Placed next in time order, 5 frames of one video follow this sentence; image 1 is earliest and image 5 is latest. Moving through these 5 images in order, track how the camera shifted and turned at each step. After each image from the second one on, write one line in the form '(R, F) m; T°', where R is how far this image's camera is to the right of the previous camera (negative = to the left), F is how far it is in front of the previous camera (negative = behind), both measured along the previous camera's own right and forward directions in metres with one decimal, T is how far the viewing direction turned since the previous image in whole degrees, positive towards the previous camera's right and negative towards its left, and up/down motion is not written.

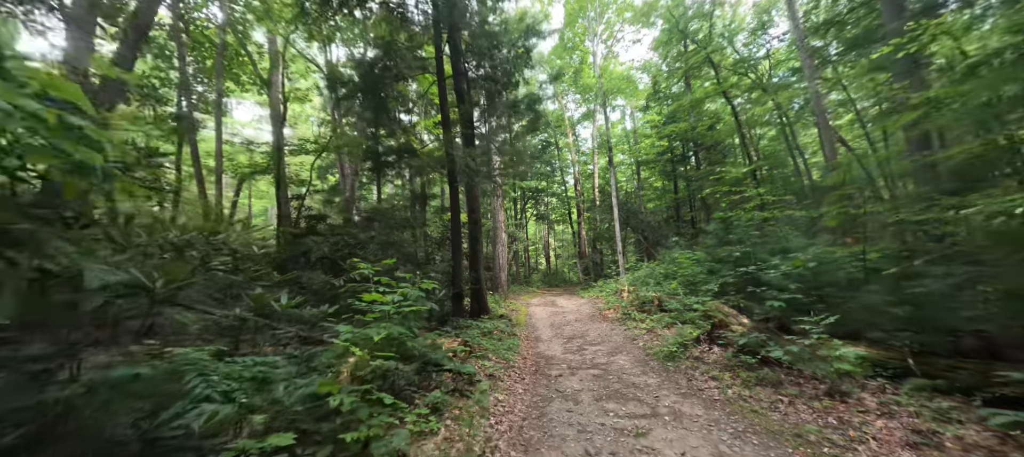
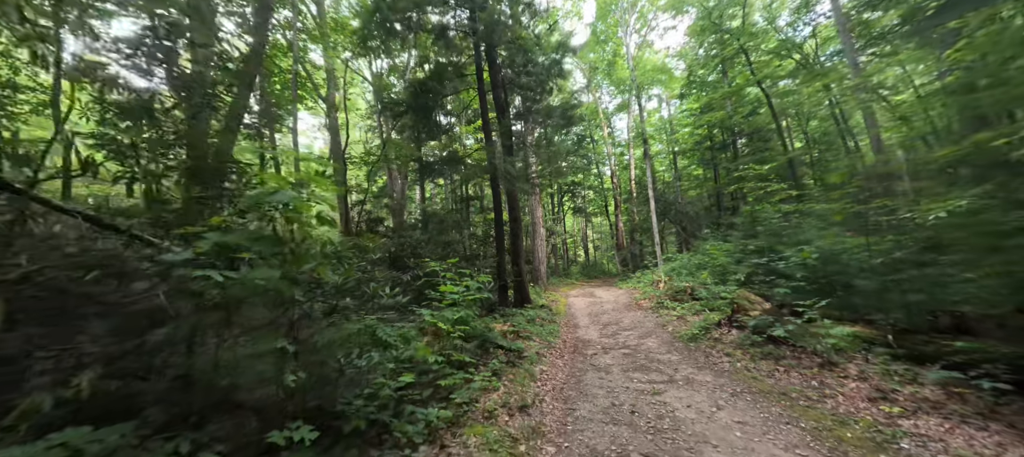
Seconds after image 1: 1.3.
(0.0, -1.1) m; -6°
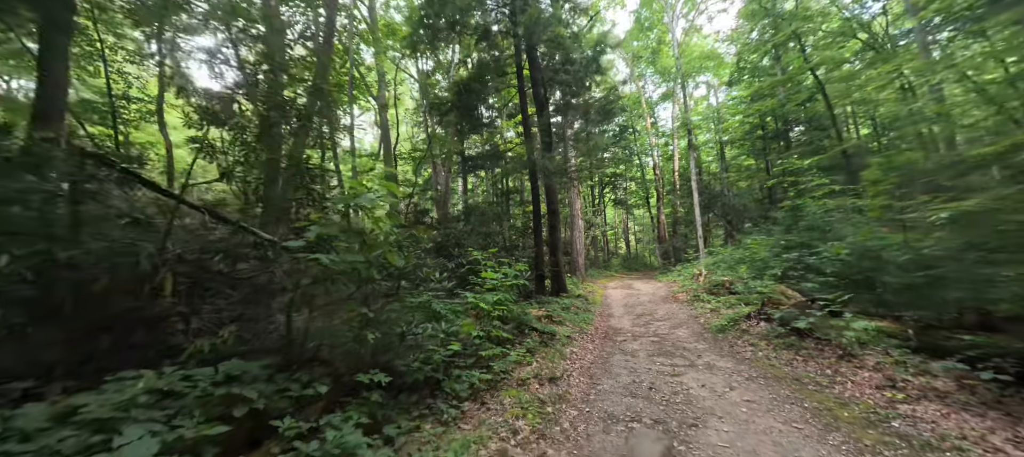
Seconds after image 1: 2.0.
(+0.1, -0.6) m; -6°
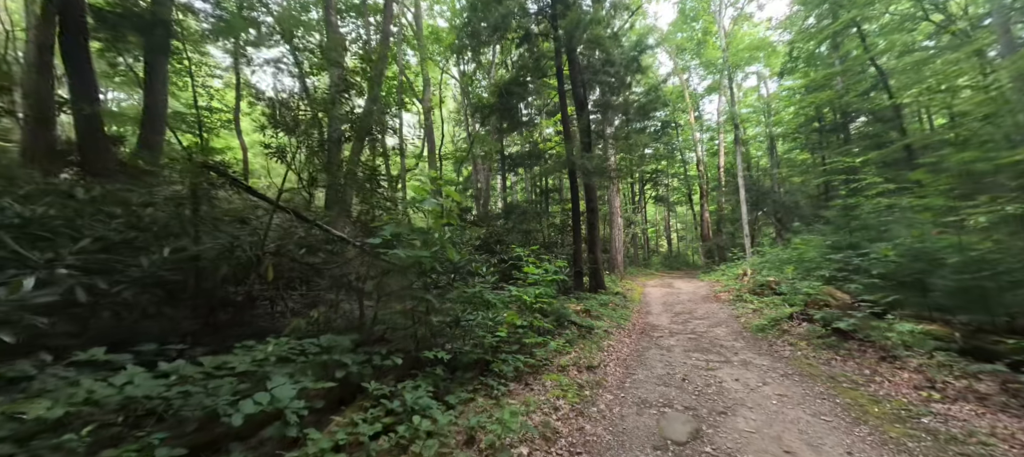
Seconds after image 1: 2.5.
(-0.1, -0.5) m; -6°
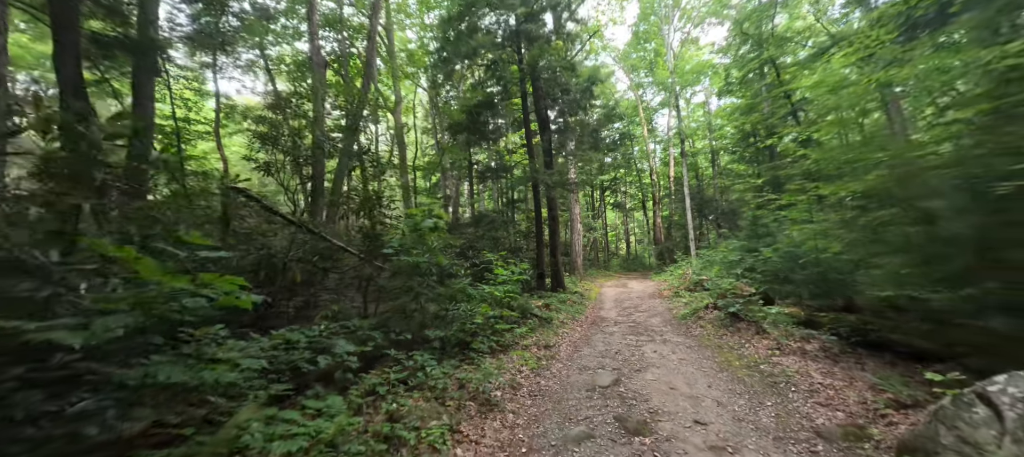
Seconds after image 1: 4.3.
(-0.1, -1.4) m; +5°
